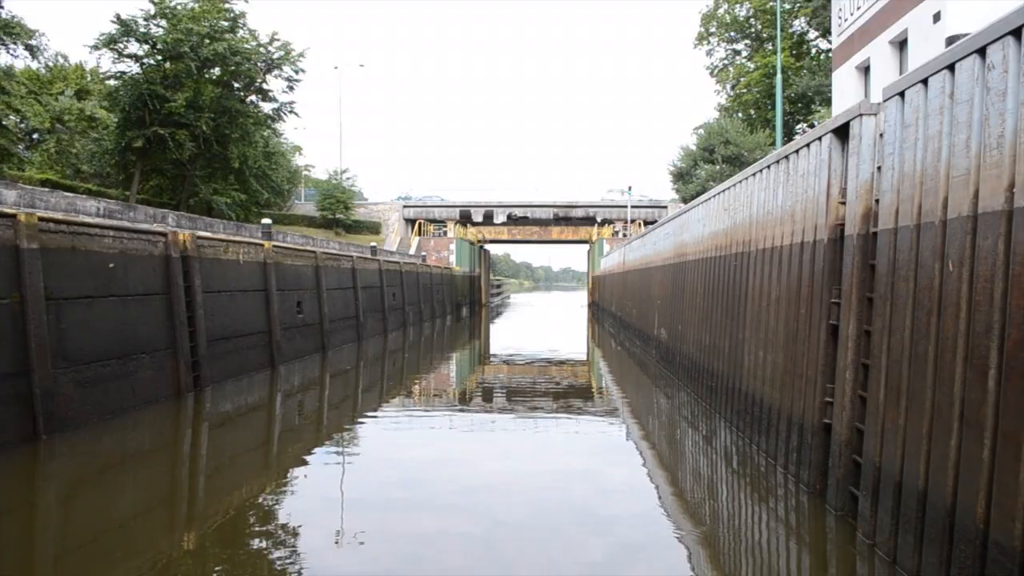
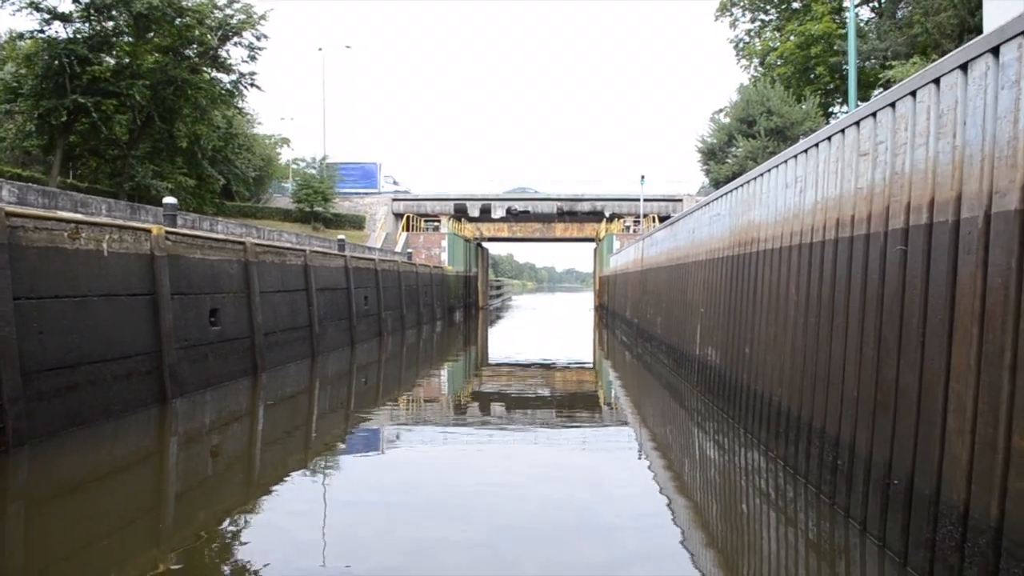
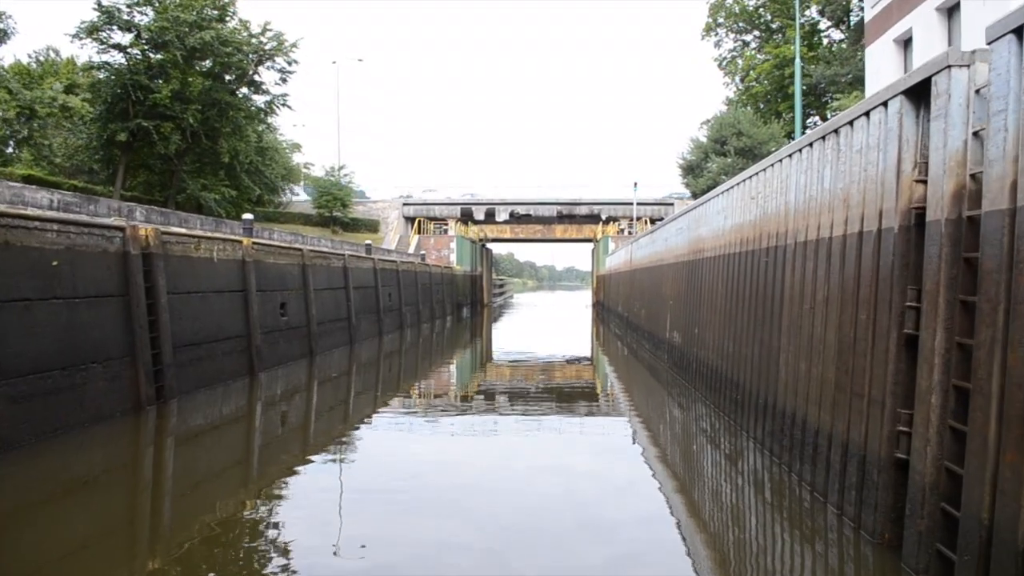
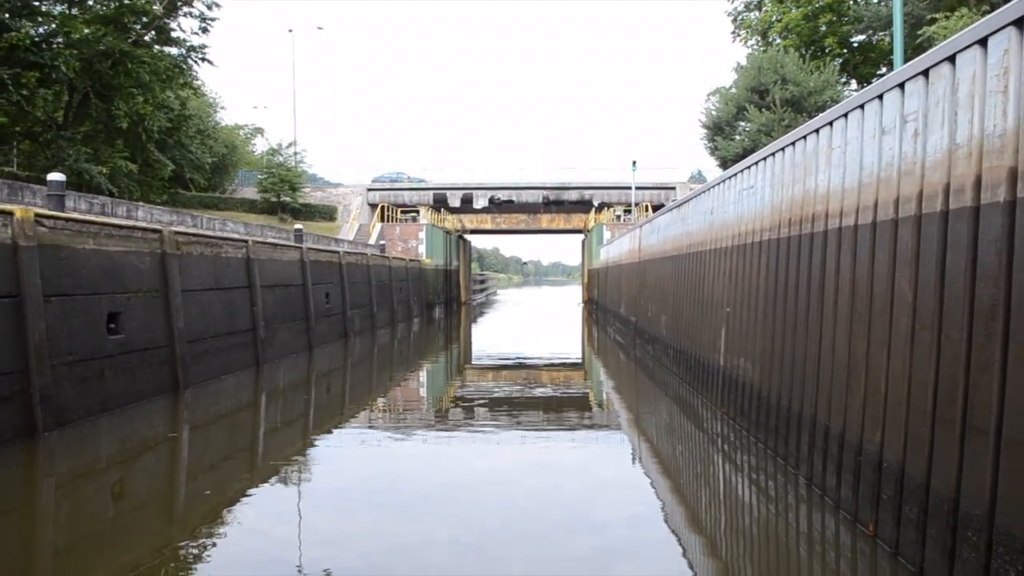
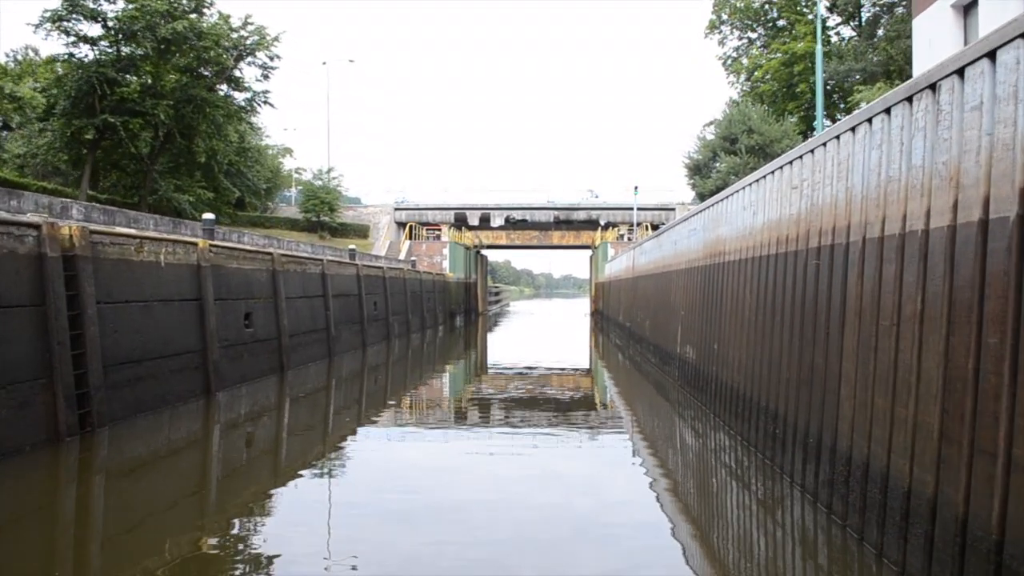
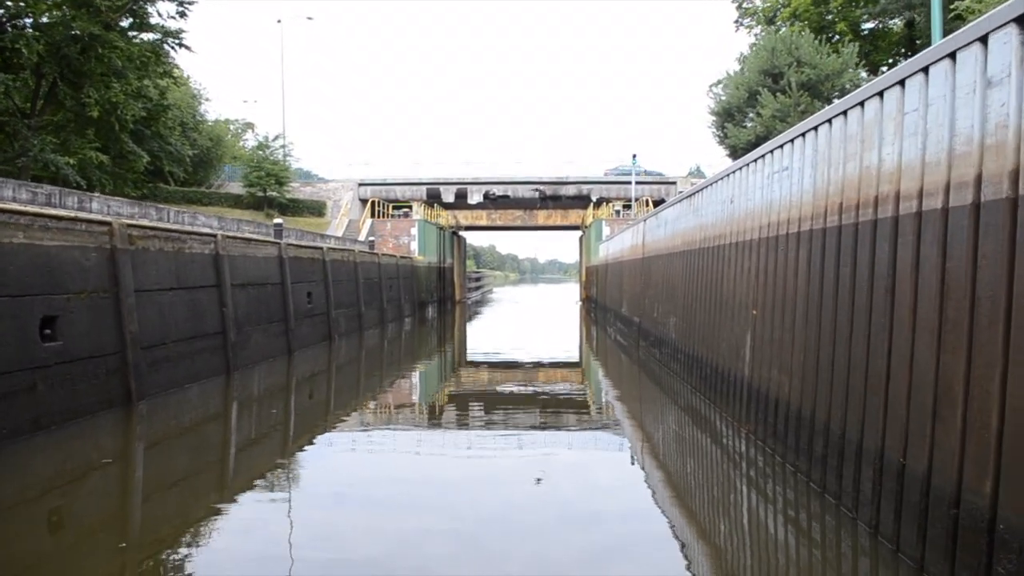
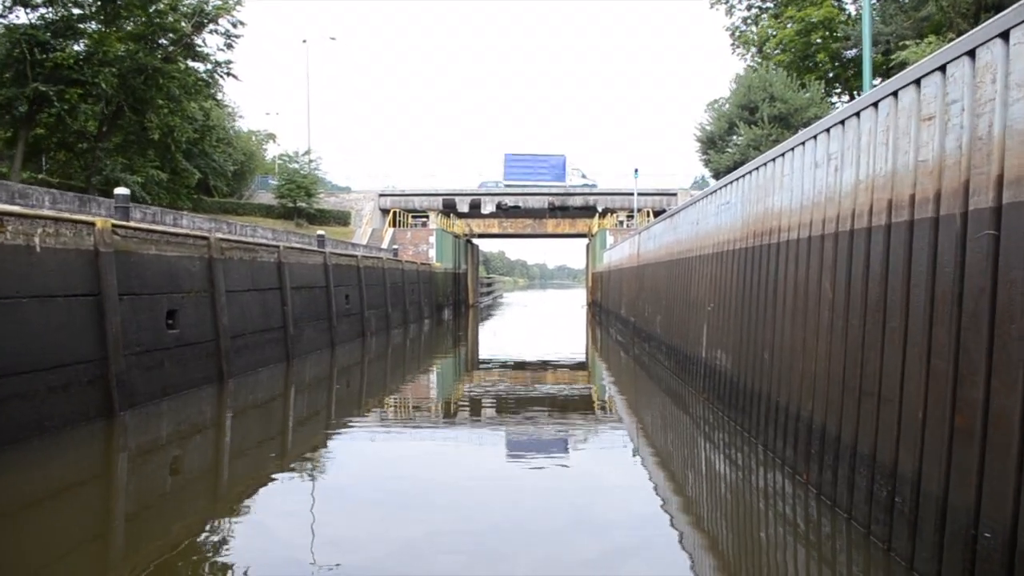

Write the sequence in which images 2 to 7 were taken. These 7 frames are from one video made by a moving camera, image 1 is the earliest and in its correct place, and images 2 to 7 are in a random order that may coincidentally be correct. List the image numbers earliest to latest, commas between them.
3, 5, 2, 7, 4, 6
